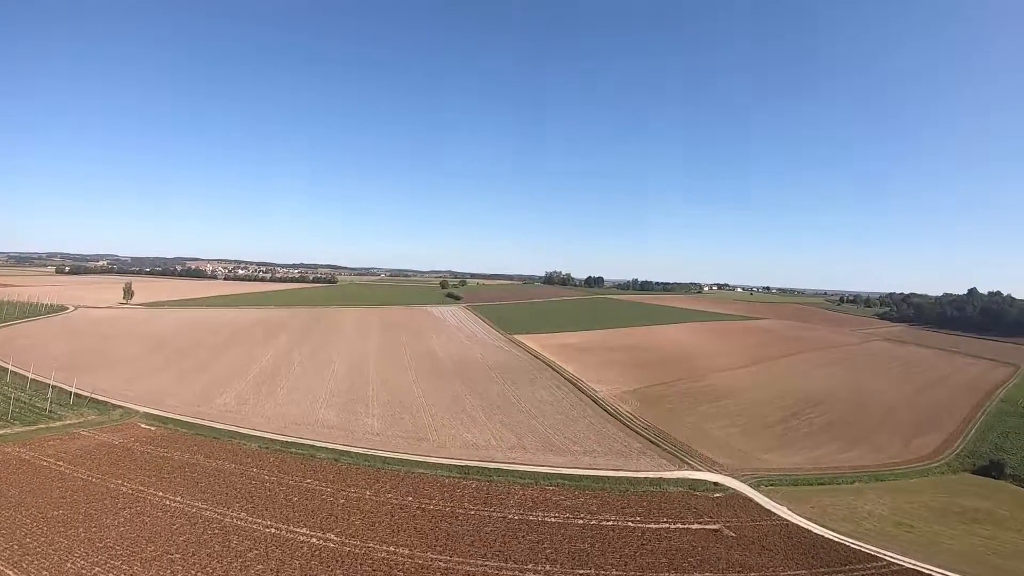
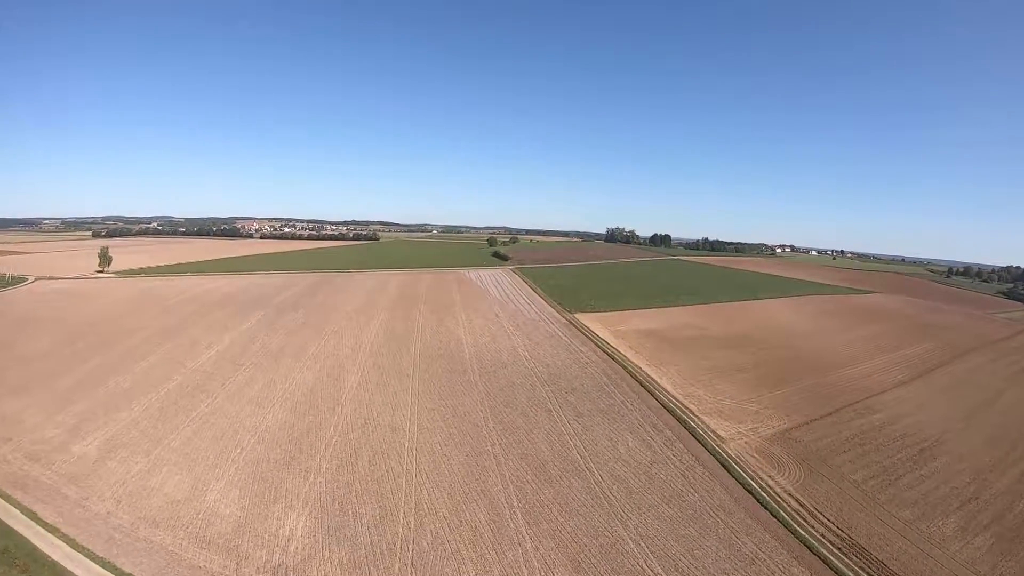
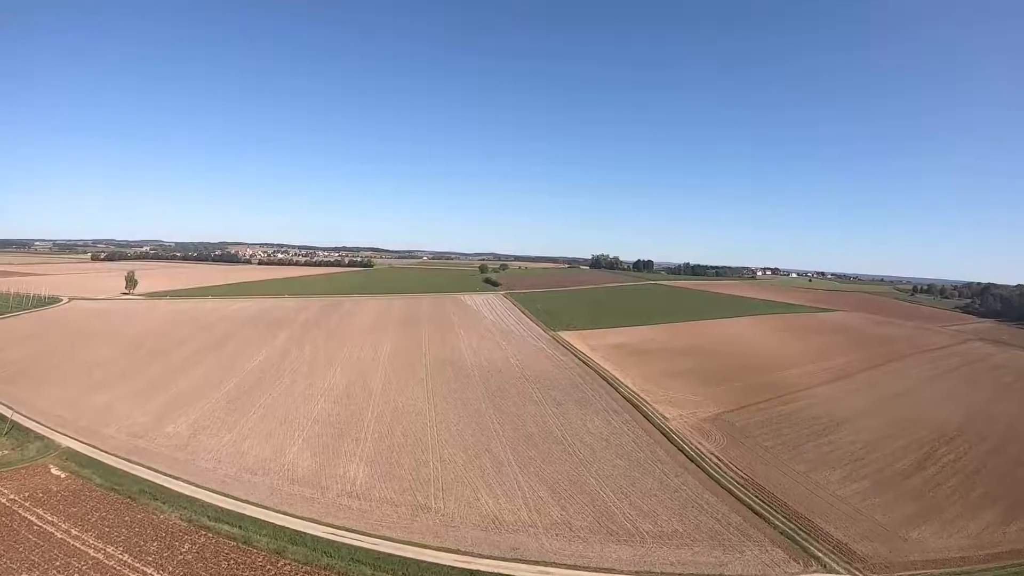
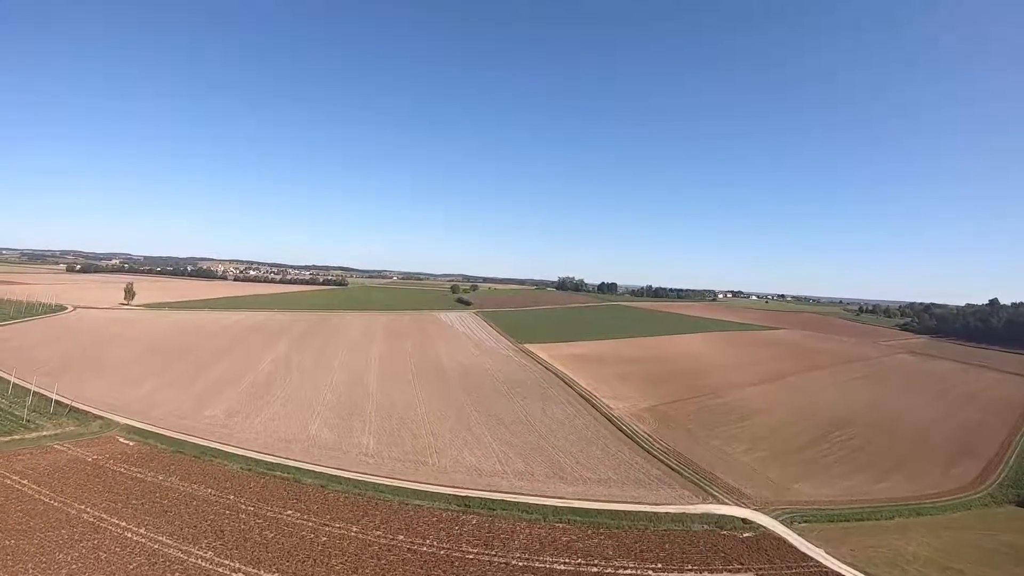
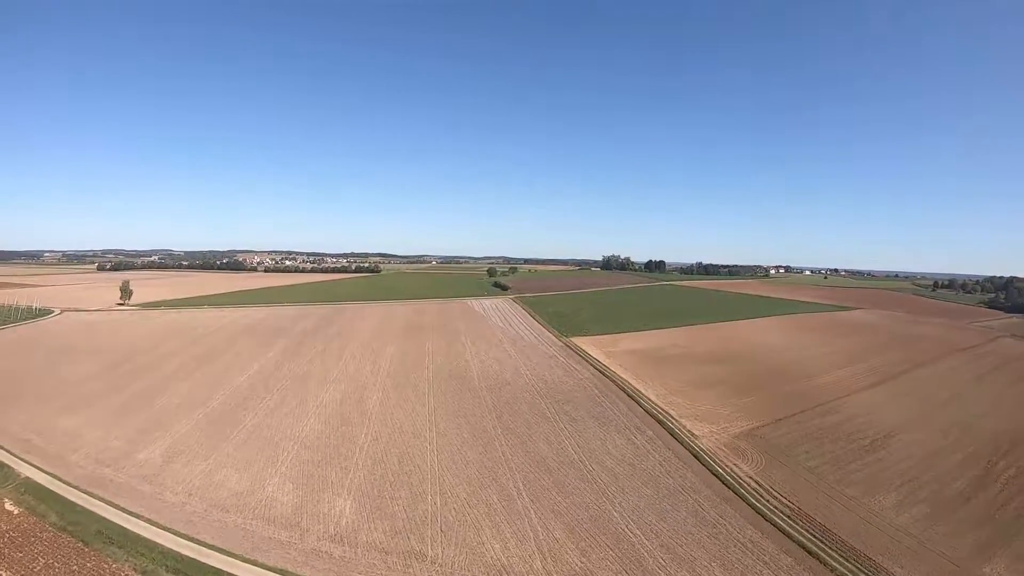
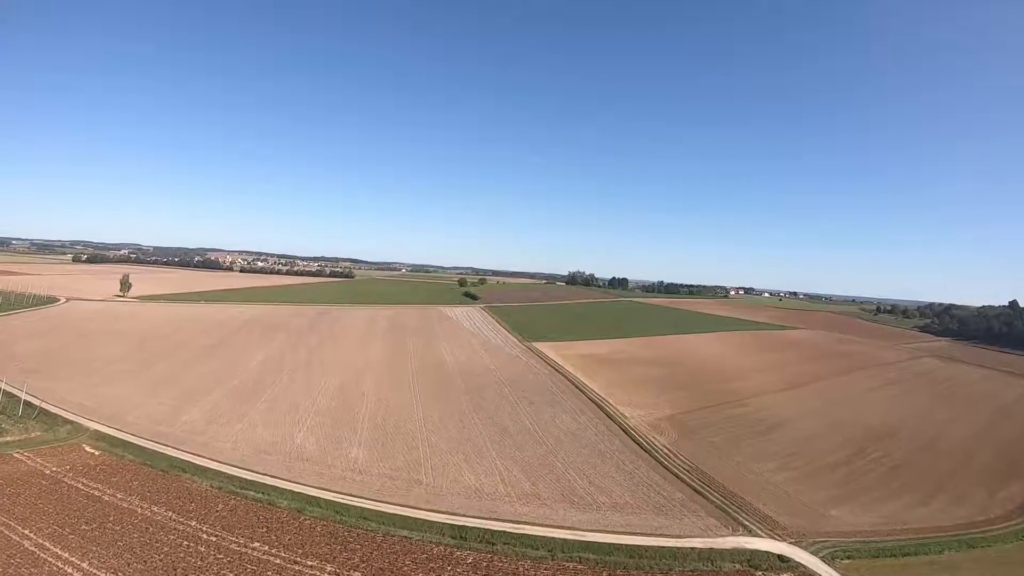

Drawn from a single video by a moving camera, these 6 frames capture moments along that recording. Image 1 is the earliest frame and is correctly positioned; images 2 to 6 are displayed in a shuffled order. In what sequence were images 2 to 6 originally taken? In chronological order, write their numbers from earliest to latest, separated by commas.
4, 6, 3, 5, 2
